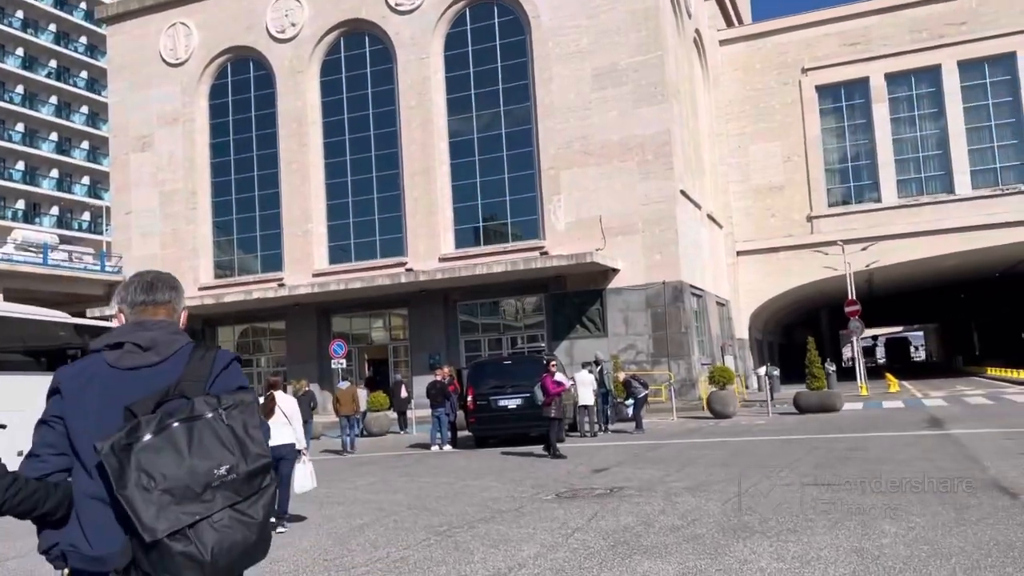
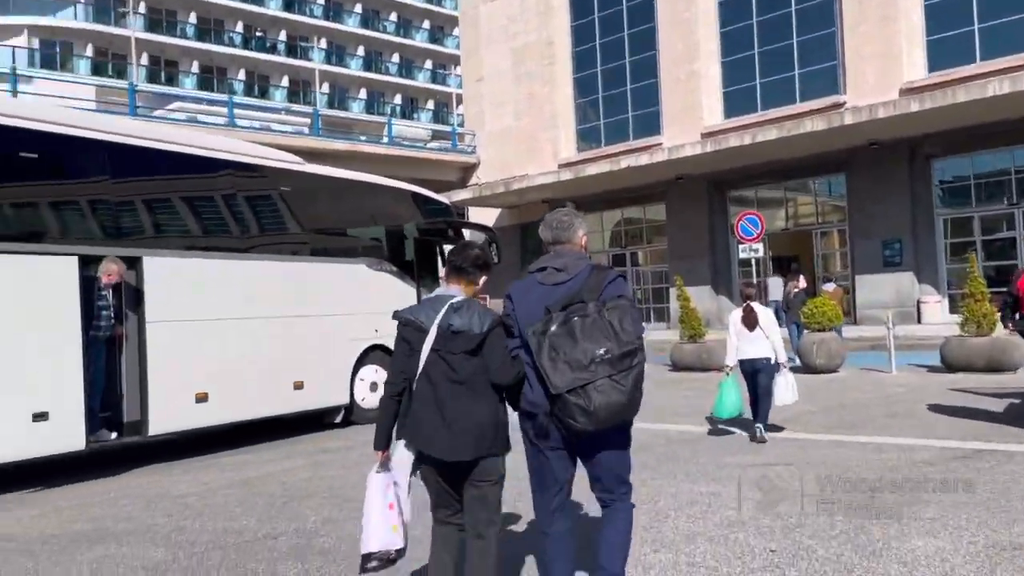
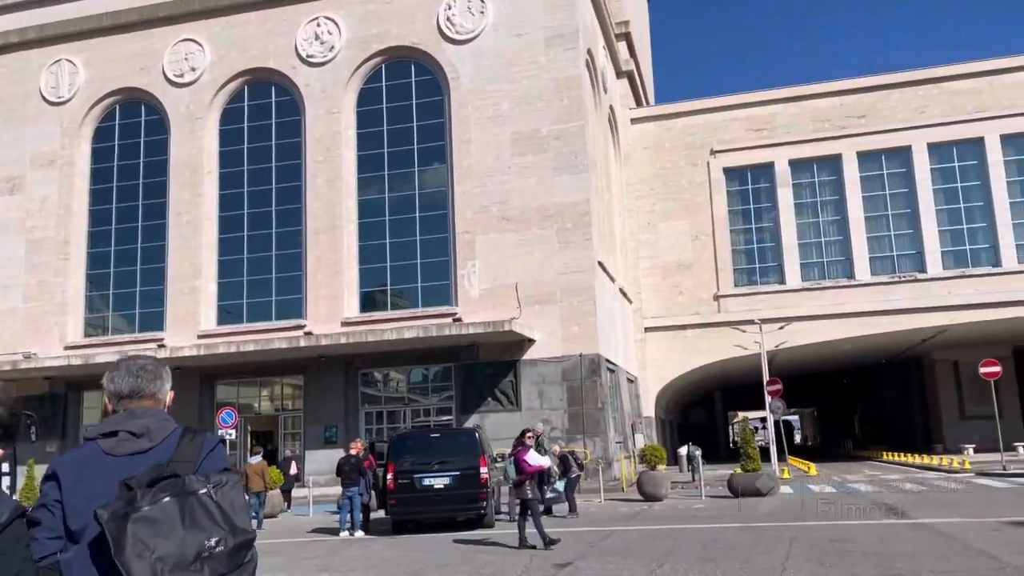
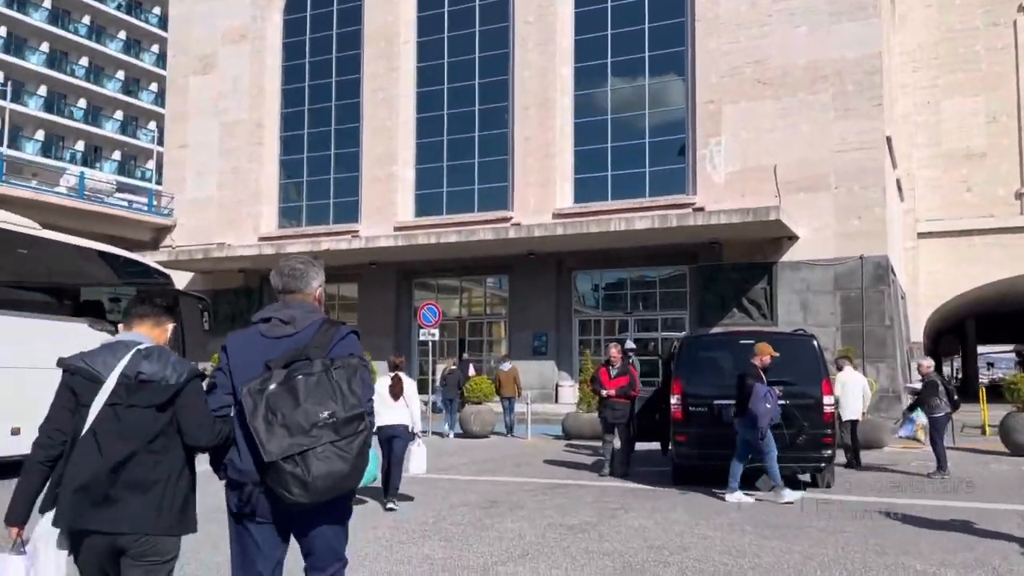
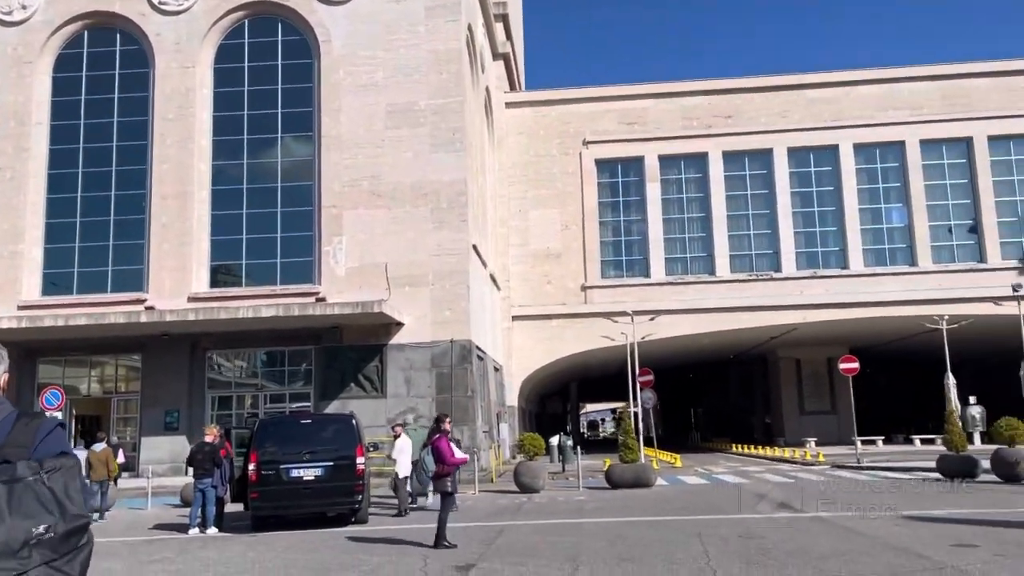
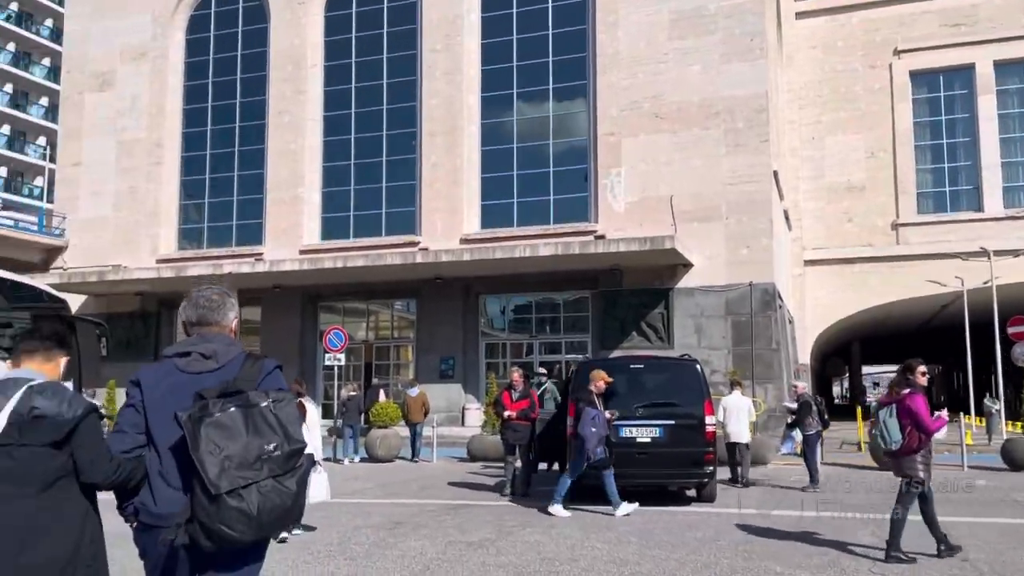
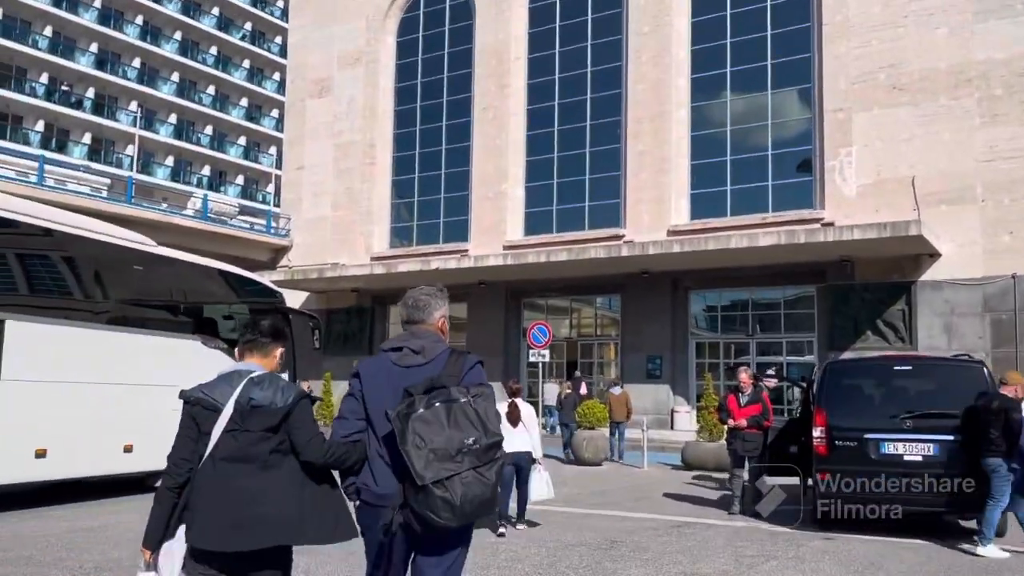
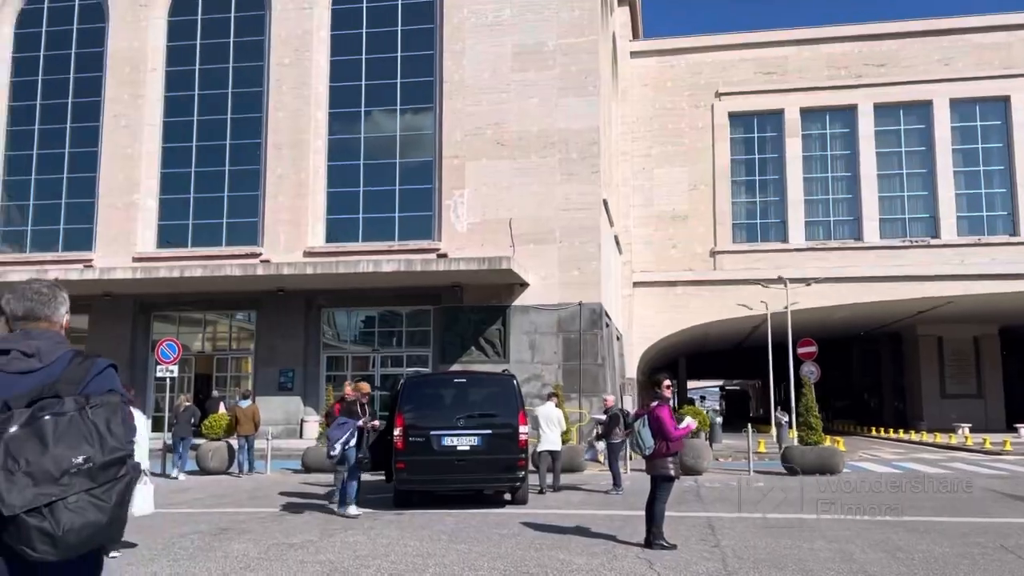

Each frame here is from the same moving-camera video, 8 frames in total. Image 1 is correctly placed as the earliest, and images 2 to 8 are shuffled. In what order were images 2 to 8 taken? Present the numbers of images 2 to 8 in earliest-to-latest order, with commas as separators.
3, 5, 8, 6, 4, 7, 2
